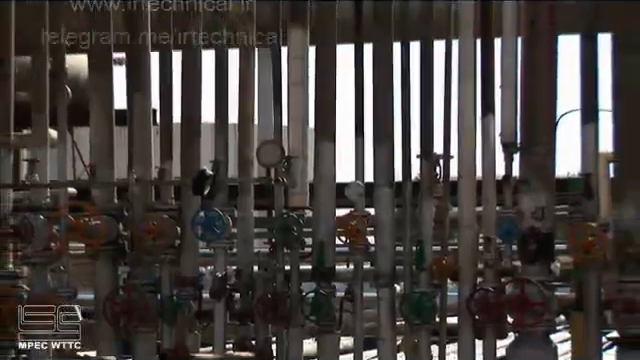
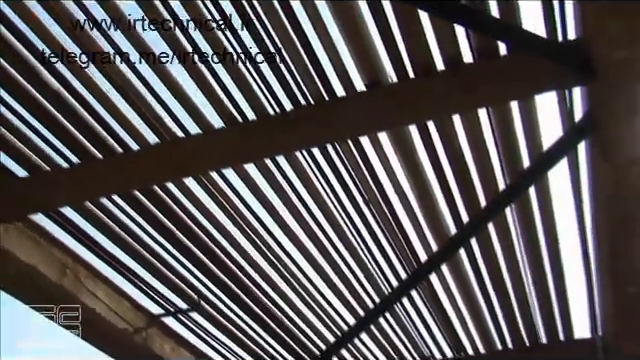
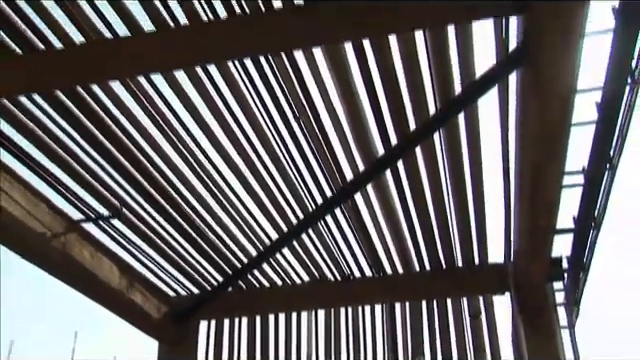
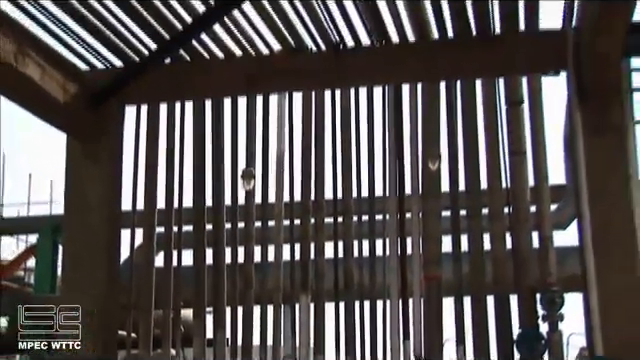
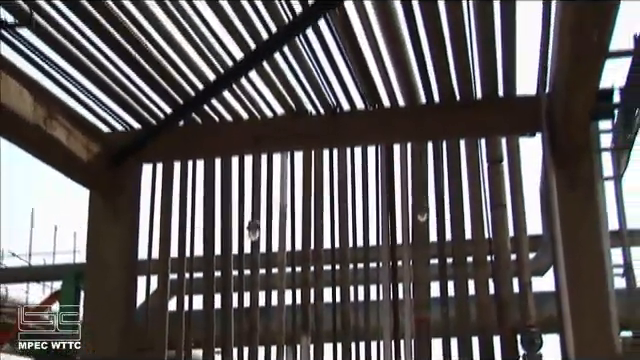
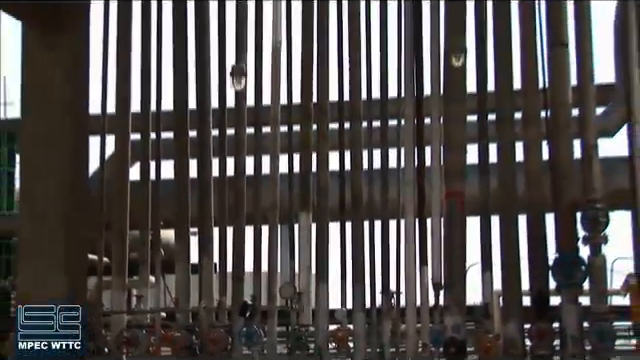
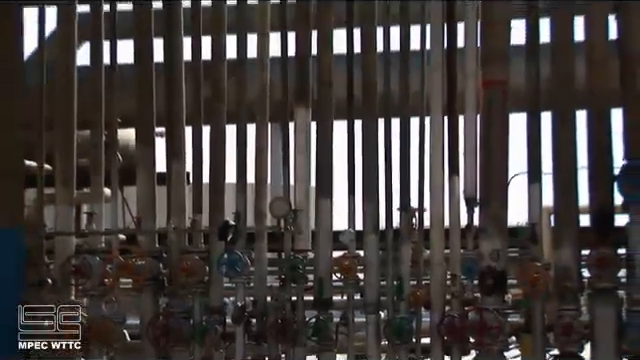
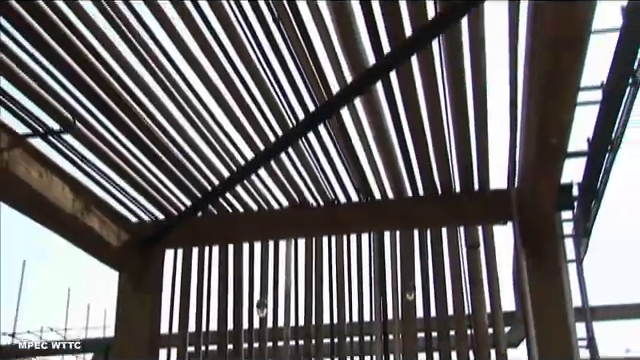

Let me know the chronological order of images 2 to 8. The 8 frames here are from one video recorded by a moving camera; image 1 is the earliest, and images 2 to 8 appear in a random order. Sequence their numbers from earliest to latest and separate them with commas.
7, 6, 4, 5, 8, 3, 2
